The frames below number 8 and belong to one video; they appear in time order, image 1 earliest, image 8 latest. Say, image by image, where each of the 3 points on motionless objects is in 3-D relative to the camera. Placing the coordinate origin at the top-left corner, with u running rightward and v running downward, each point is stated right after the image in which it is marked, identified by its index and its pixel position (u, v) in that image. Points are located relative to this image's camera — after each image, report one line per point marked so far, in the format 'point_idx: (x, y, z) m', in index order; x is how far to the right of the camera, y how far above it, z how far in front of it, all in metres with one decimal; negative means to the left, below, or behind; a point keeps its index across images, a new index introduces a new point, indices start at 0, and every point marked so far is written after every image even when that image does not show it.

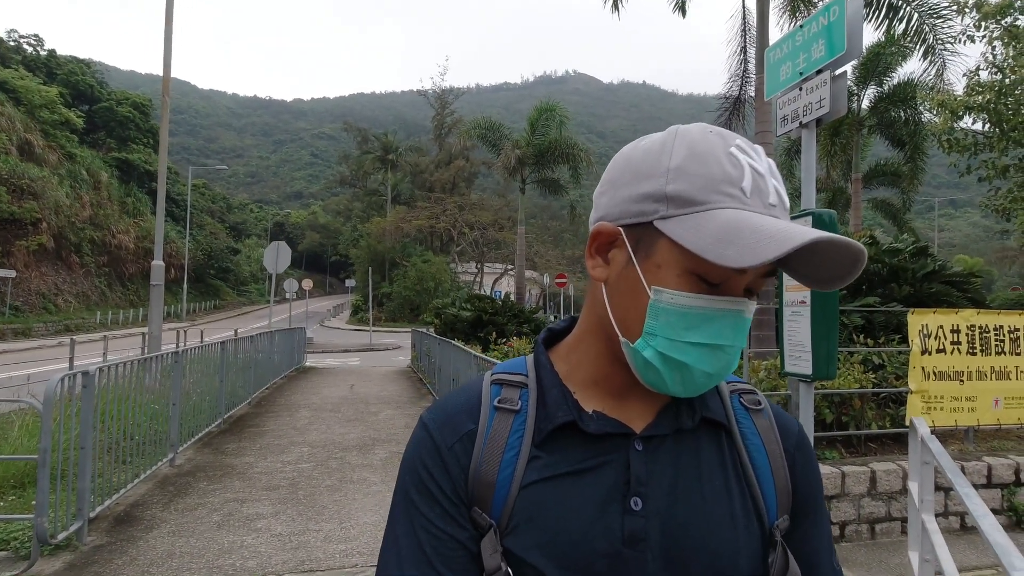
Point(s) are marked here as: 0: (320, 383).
0: (-3.7, -1.8, +12.5) m
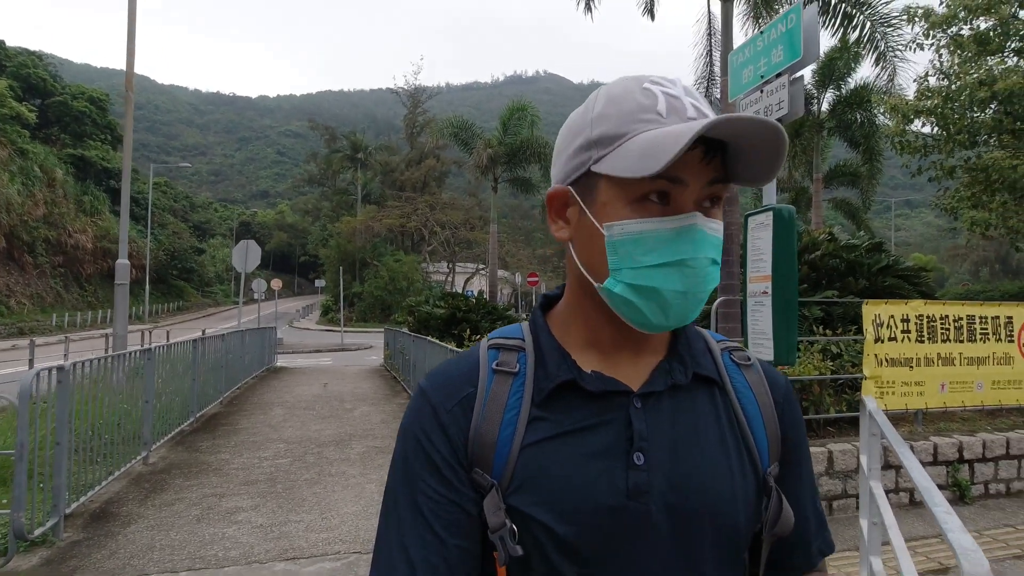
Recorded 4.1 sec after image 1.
0: (-4.2, -1.8, +12.5) m
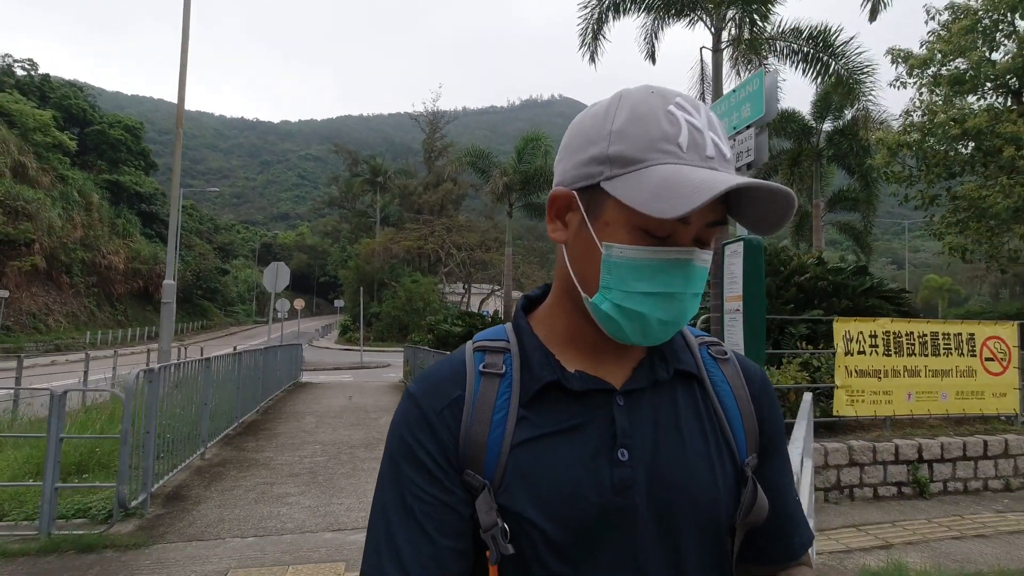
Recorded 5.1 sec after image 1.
0: (-3.9, -2.2, +13.3) m
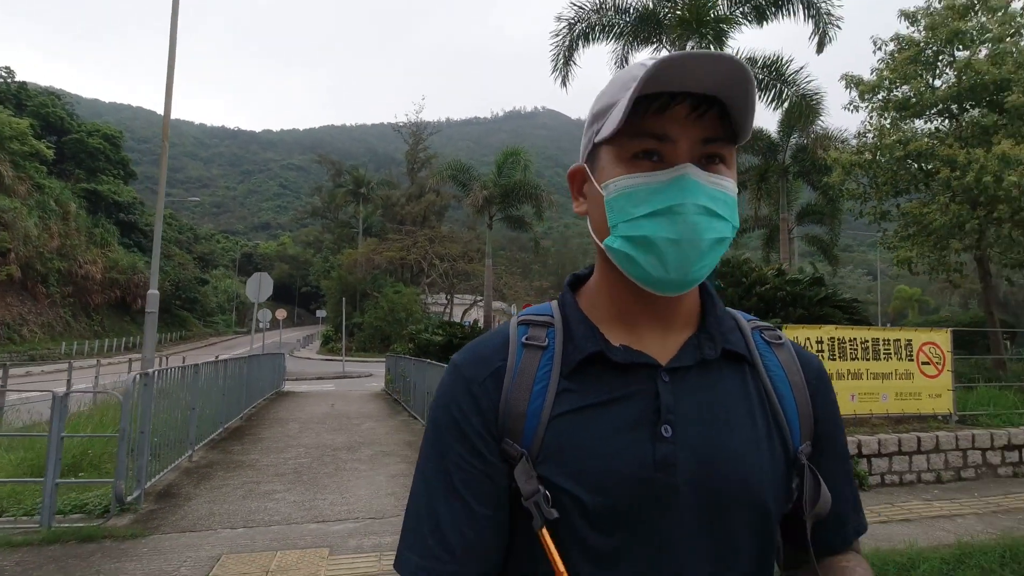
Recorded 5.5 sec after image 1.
0: (-4.4, -2.4, +13.6) m
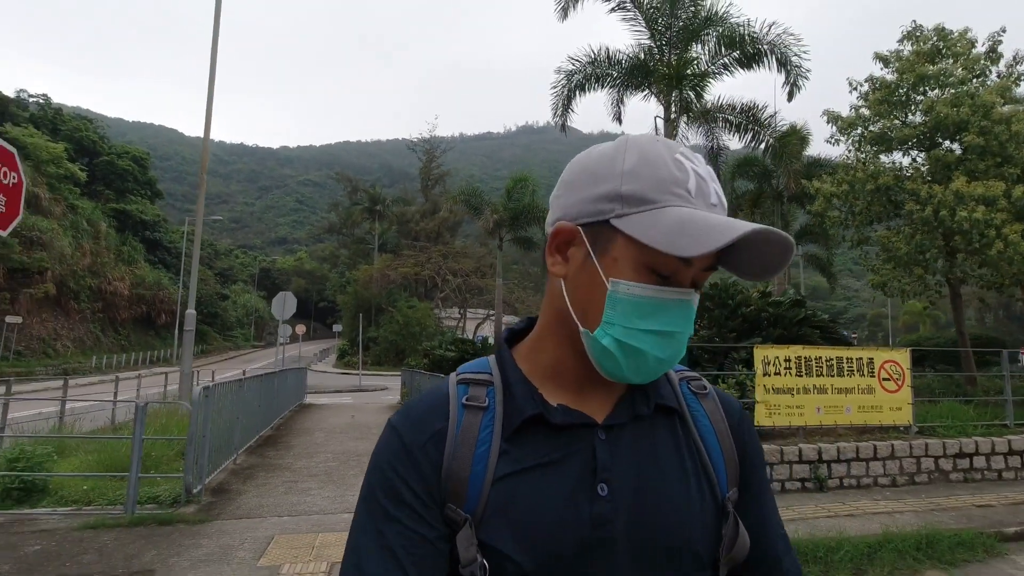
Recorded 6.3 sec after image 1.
0: (-4.2, -2.8, +14.6) m
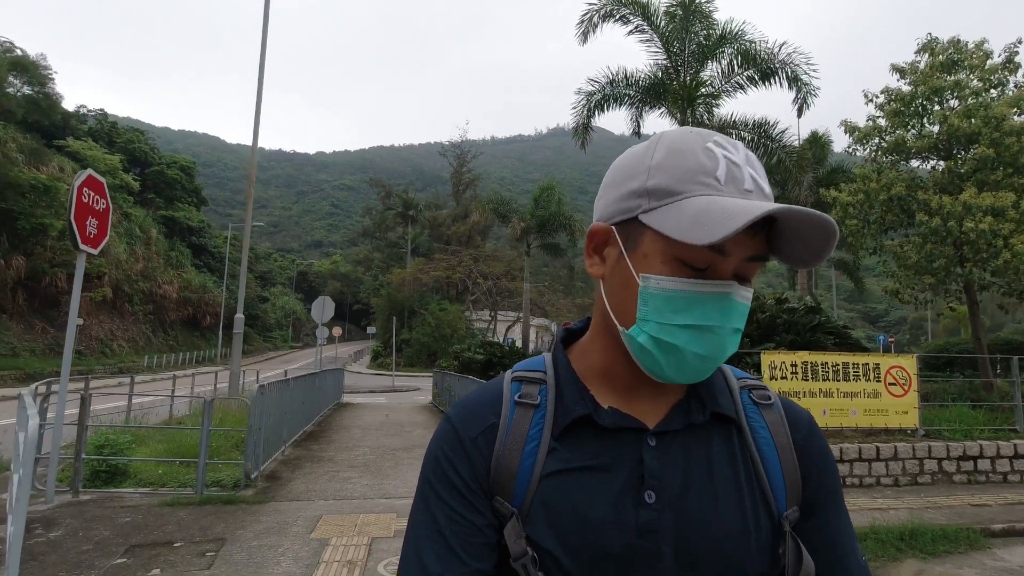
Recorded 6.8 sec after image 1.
0: (-3.5, -2.9, +15.4) m
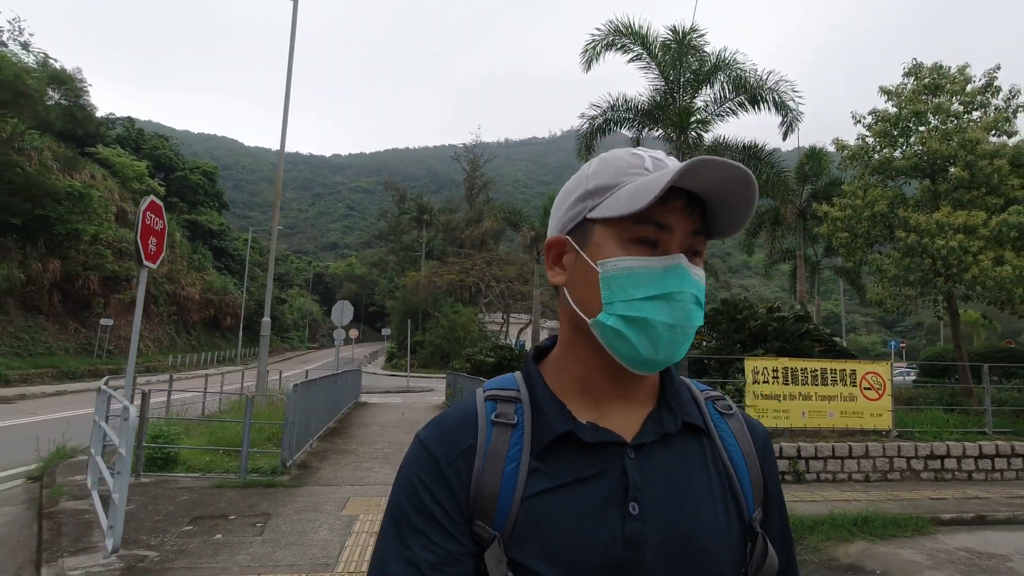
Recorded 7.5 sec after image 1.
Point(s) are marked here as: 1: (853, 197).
0: (-3.3, -3.0, +16.3) m
1: (+6.2, +1.7, +12.0) m
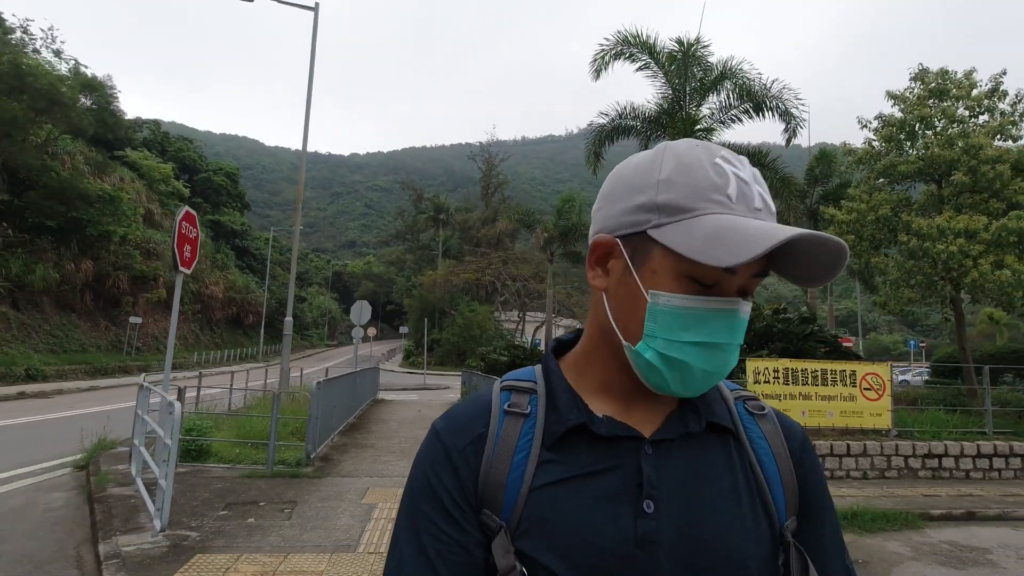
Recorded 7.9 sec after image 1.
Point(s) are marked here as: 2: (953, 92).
0: (-3.0, -3.1, +16.8) m
1: (+6.4, +1.6, +12.2) m
2: (+7.9, +3.5, +11.8) m
